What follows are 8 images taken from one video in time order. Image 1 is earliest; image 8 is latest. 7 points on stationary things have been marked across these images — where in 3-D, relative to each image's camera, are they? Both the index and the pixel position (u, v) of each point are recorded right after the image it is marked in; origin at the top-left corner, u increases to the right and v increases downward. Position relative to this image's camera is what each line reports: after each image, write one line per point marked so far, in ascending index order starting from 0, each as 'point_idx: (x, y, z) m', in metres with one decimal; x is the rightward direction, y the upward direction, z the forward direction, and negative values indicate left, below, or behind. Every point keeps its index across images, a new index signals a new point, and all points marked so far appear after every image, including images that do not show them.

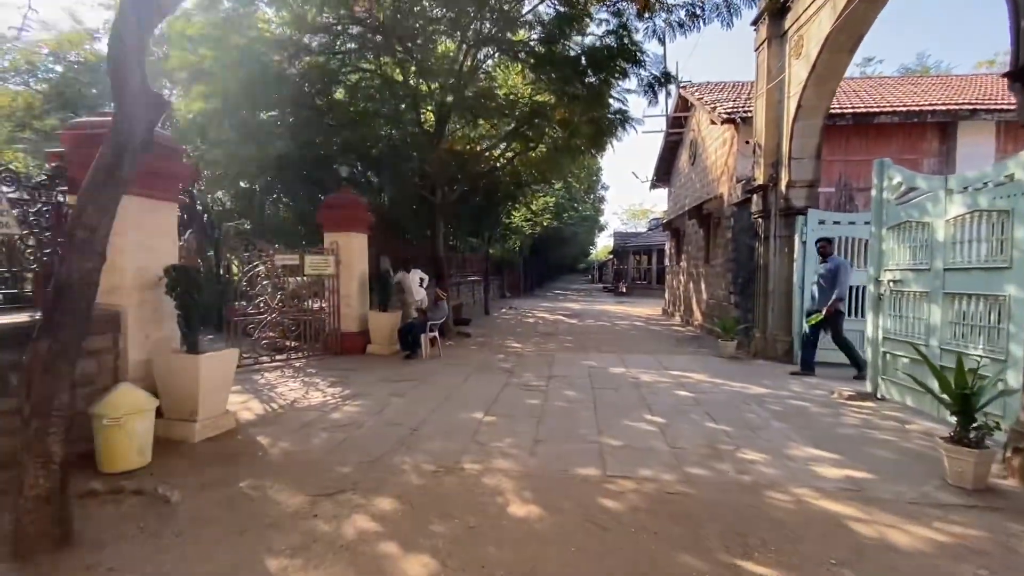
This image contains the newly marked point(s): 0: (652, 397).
0: (+1.7, -1.3, +5.8) m
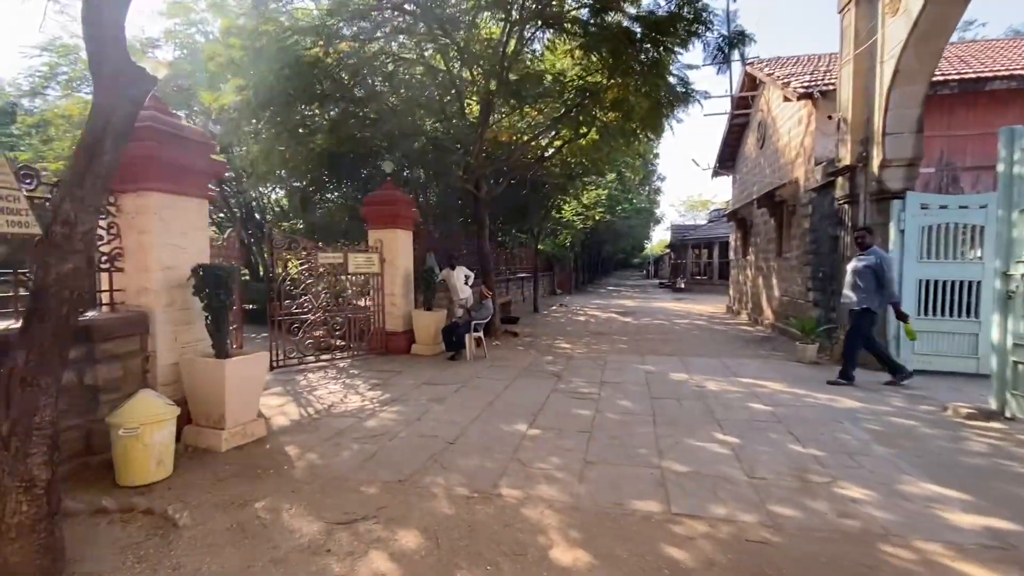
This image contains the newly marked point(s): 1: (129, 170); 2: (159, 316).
0: (+2.2, -1.3, +5.1) m
1: (-3.2, +1.0, +4.0) m
2: (-3.0, -0.2, +4.1) m
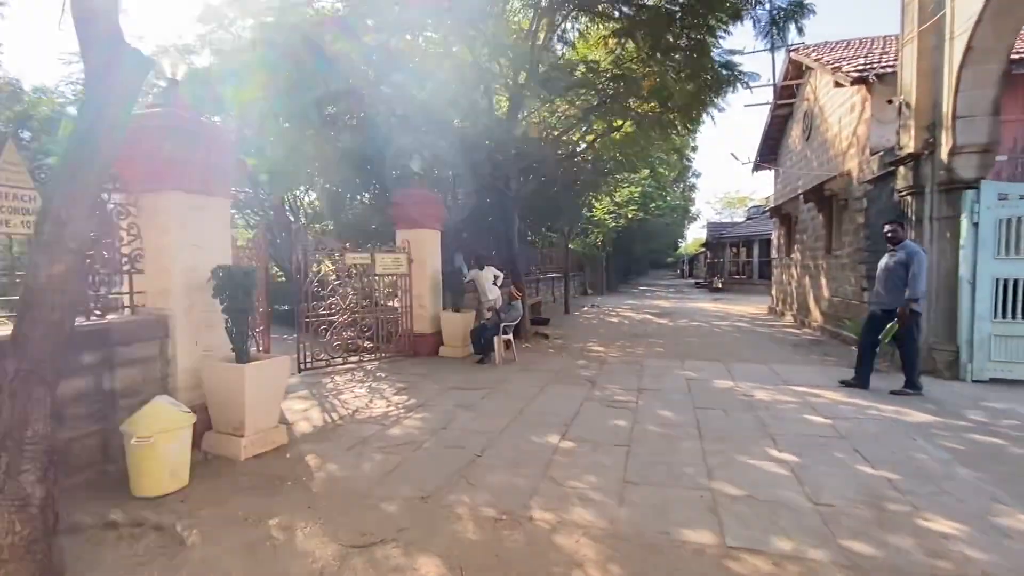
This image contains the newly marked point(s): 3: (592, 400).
0: (+2.5, -1.3, +4.6) m
1: (-2.9, +1.0, +3.9) m
2: (-2.8, -0.3, +4.0) m
3: (+0.9, -1.3, +5.4) m
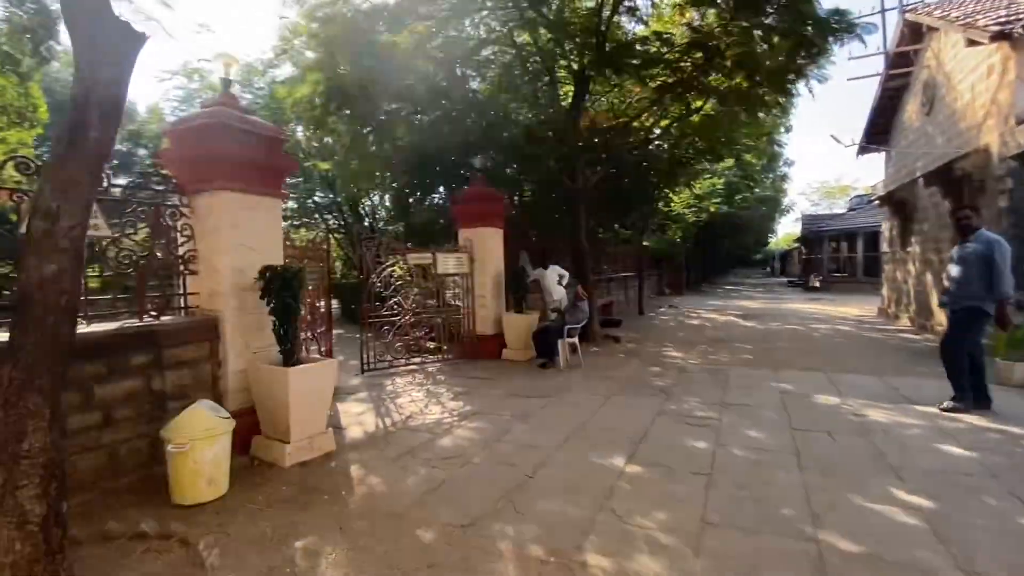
0: (+3.0, -1.3, +3.7) m
1: (-2.5, +0.9, +3.9) m
2: (-2.3, -0.3, +3.9) m
3: (+1.5, -1.3, +4.8) m
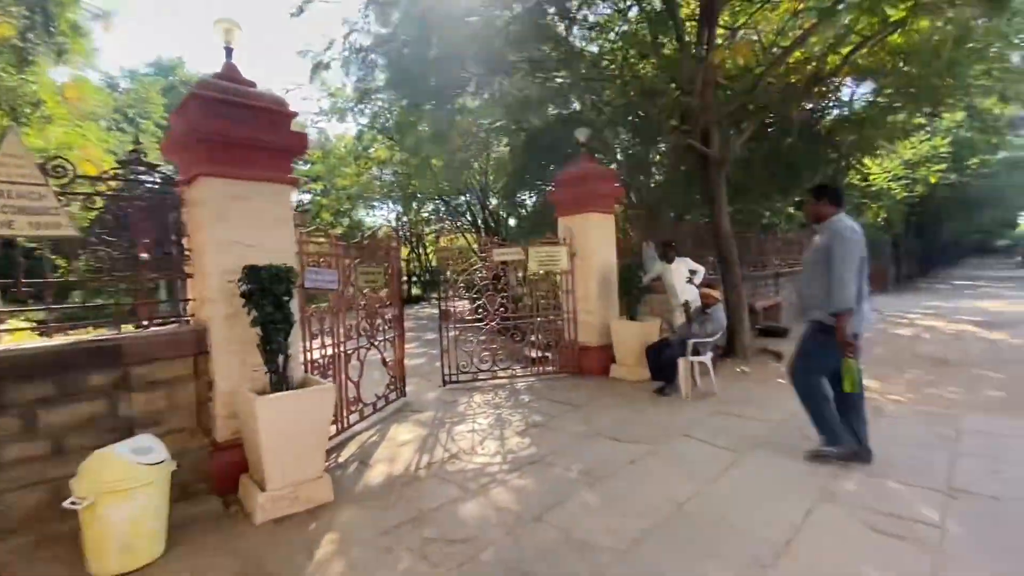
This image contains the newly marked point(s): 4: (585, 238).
0: (+2.9, -1.3, +1.4) m
1: (-2.2, +0.9, +3.3) m
2: (-2.0, -0.3, +3.3) m
3: (+1.9, -1.3, +2.9) m
4: (+1.0, +0.7, +6.6) m
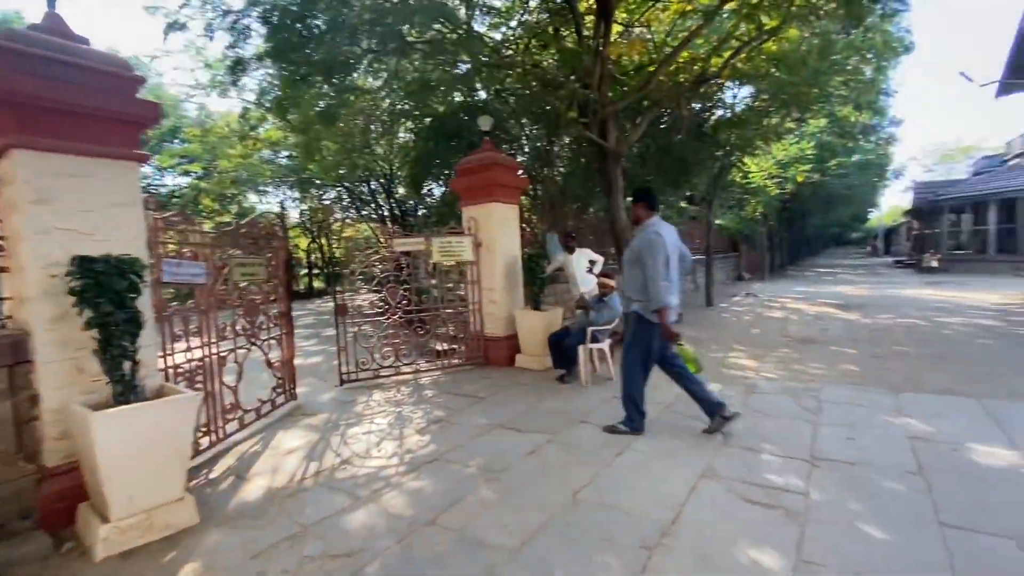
0: (+2.6, -1.2, +1.8) m
1: (-2.9, +0.9, +2.7) m
2: (-2.7, -0.3, +2.7) m
3: (+1.3, -1.2, +3.0) m
4: (-0.3, +0.8, +6.5) m
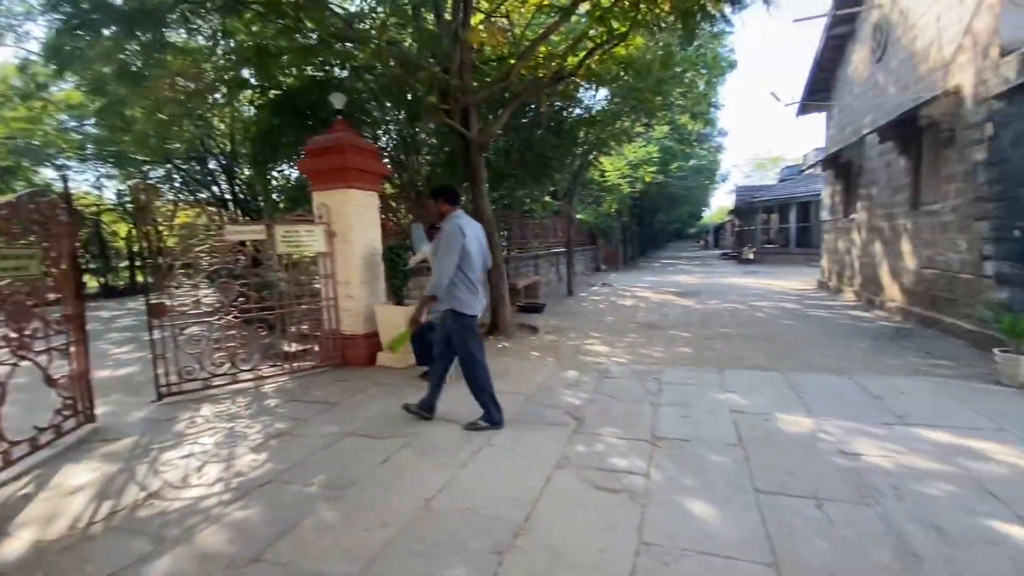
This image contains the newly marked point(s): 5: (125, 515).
0: (+1.9, -1.2, +2.2) m
1: (-3.6, +0.9, +1.6) m
2: (-3.4, -0.3, +1.8) m
3: (+0.4, -1.1, +3.1) m
4: (-2.1, +0.9, +6.0) m
5: (-2.3, -1.3, +2.8) m
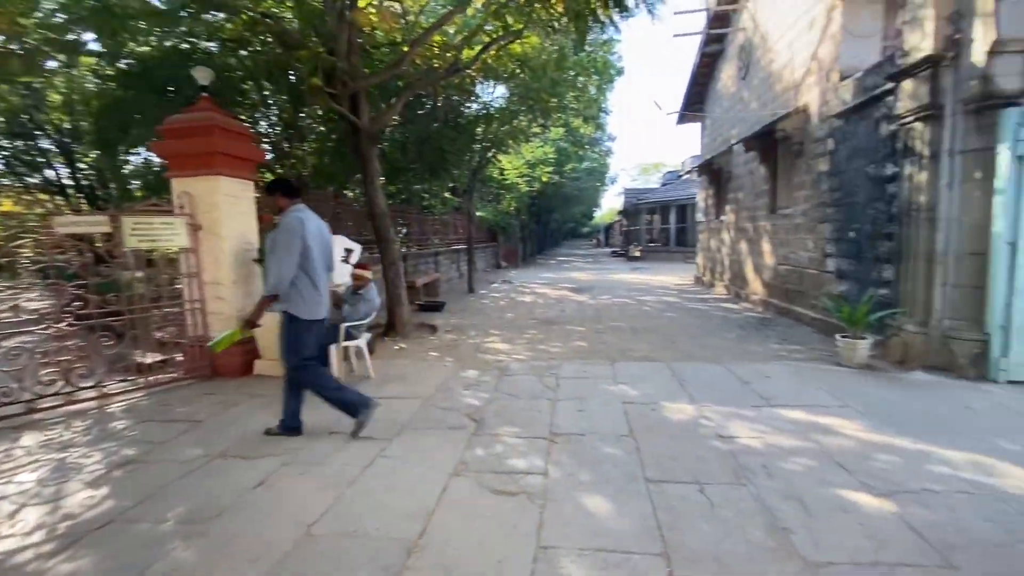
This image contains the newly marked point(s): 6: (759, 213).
0: (+1.4, -1.1, +2.4) m
1: (-3.9, +0.9, +0.7) m
2: (-3.7, -0.3, +0.9) m
3: (-0.3, -1.1, +3.0) m
4: (-3.3, +0.9, +5.3) m
5: (-2.8, -1.4, +2.2) m
6: (+4.6, +1.4, +9.1) m
